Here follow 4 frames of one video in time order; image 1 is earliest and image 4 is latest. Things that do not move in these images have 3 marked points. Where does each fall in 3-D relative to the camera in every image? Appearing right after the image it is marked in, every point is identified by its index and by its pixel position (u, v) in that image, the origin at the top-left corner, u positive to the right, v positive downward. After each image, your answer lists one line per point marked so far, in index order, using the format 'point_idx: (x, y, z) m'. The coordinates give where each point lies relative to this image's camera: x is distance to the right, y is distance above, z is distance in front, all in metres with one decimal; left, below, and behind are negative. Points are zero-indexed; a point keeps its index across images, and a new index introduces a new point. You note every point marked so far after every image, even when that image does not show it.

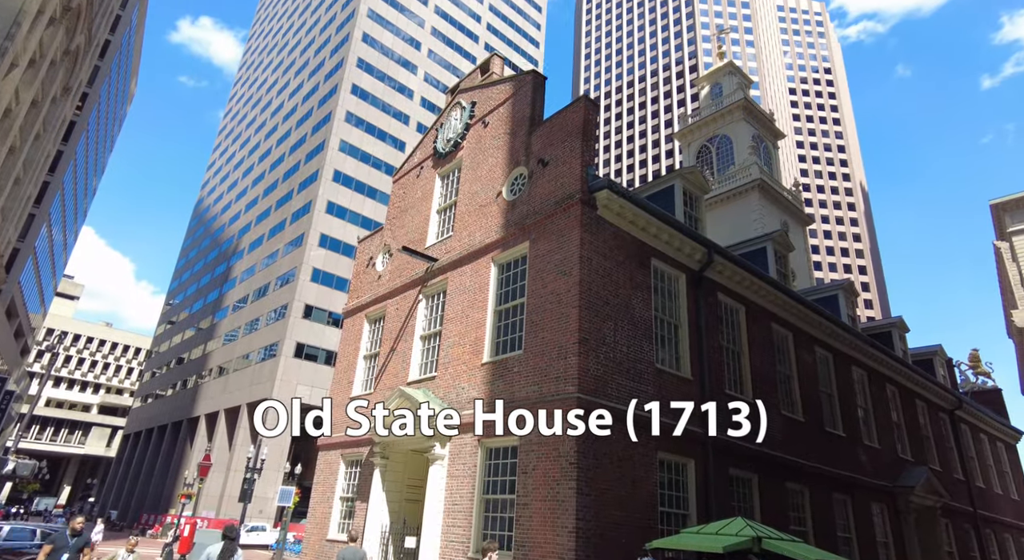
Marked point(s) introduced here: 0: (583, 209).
0: (+1.5, +1.5, +13.4) m
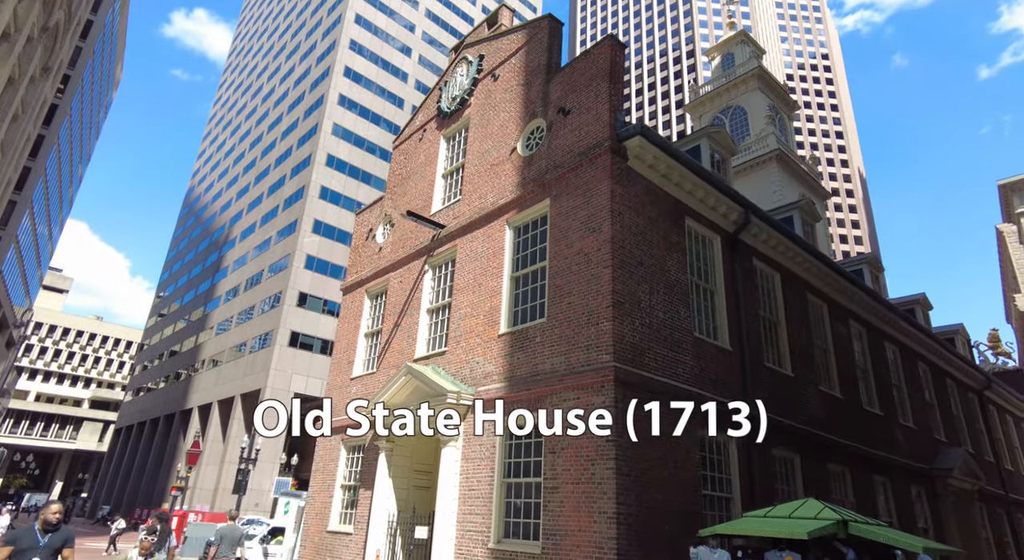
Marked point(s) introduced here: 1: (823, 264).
0: (+1.9, +2.3, +11.9) m
1: (+8.4, +0.4, +16.9) m
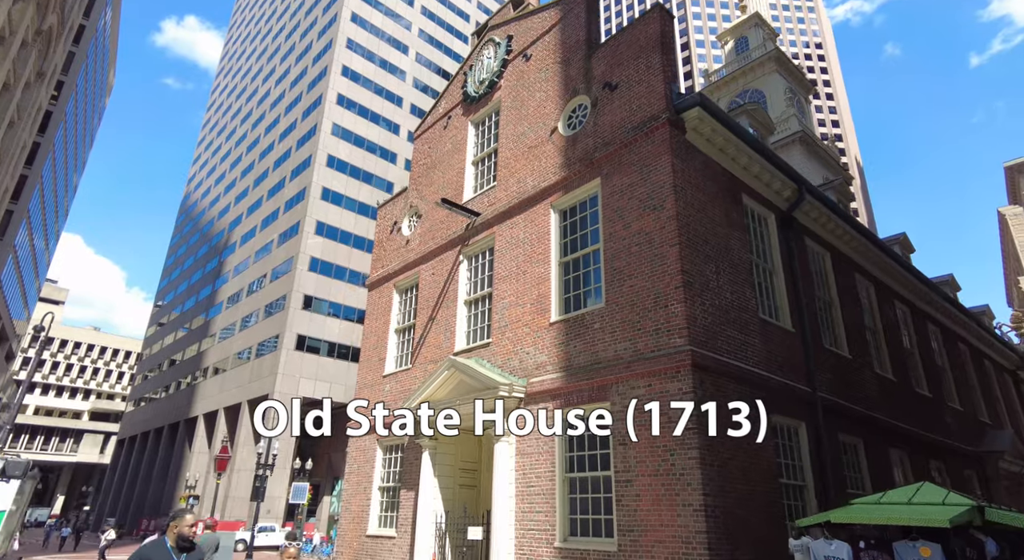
0: (+2.9, +2.7, +11.3) m
1: (+9.4, +1.0, +16.3) m
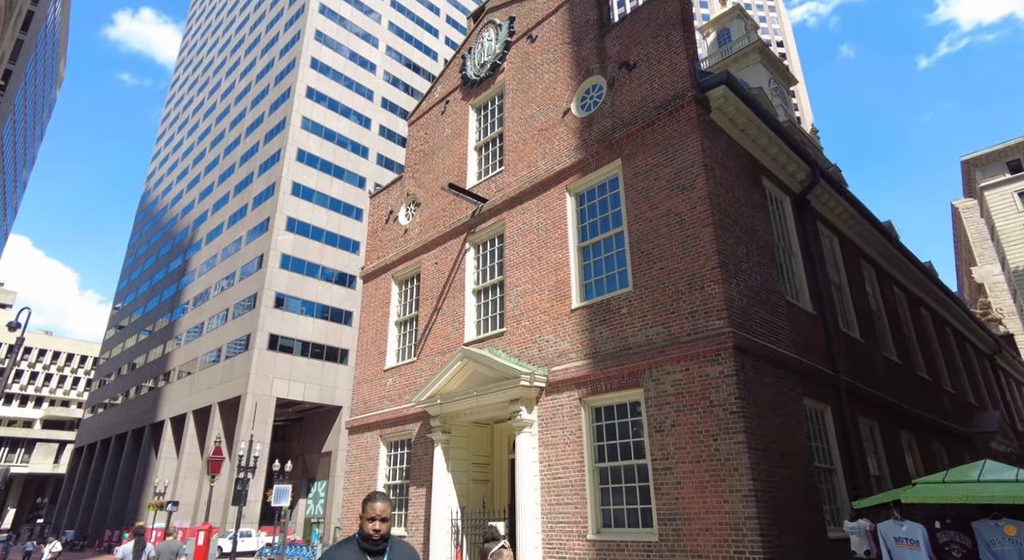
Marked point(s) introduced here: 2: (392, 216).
0: (+3.3, +3.0, +11.0) m
1: (+9.5, +1.4, +16.4) m
2: (-3.5, +1.9, +18.2) m
